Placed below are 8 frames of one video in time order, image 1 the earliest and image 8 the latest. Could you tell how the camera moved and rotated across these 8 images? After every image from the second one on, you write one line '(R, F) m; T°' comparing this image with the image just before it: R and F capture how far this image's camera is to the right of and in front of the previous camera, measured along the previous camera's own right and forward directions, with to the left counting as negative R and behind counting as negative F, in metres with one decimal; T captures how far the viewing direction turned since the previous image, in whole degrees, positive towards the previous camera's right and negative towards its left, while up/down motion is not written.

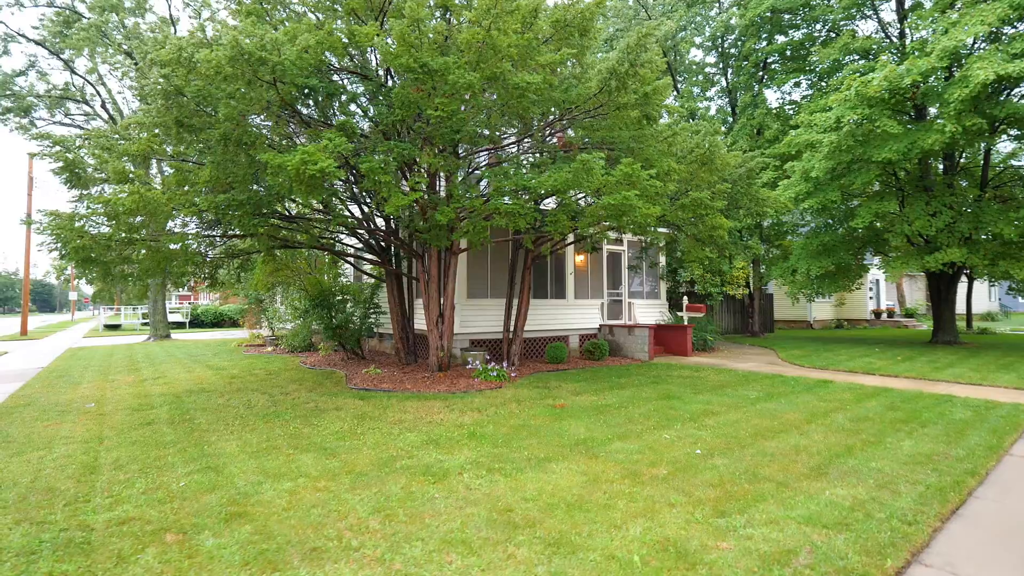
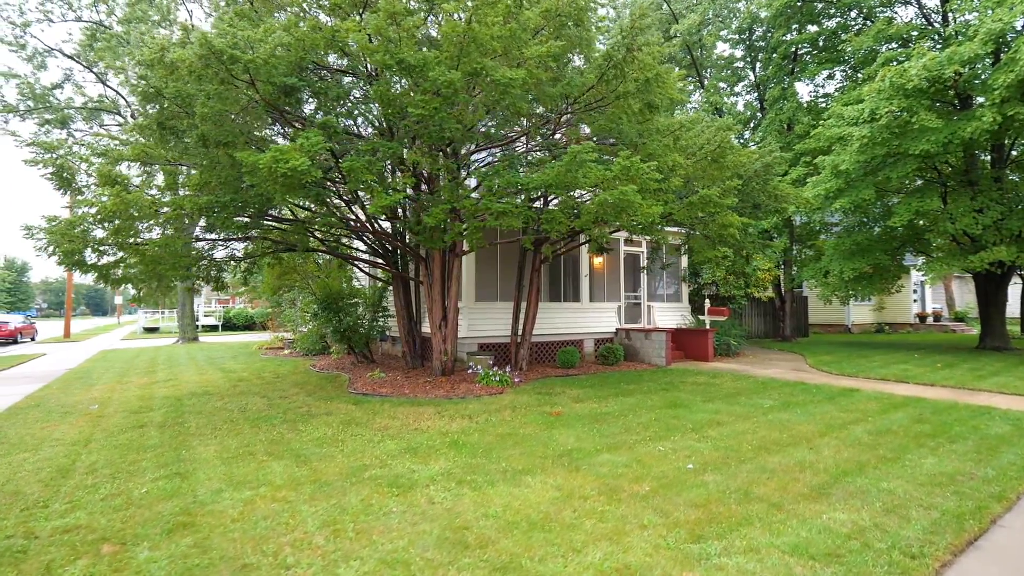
(+0.6, +0.4) m; -4°
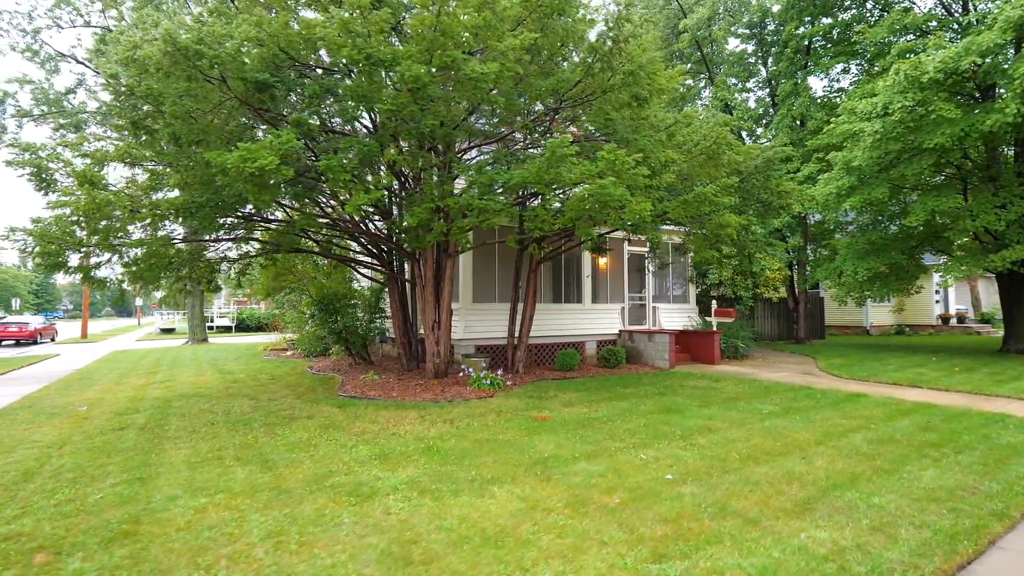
(+0.5, +0.3) m; -2°
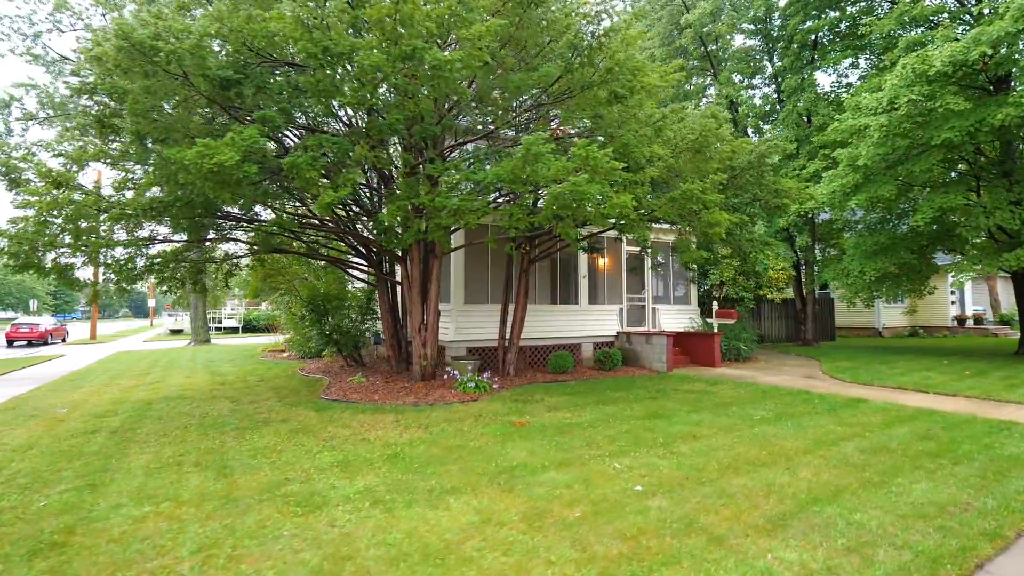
(+0.5, +0.3) m; -1°
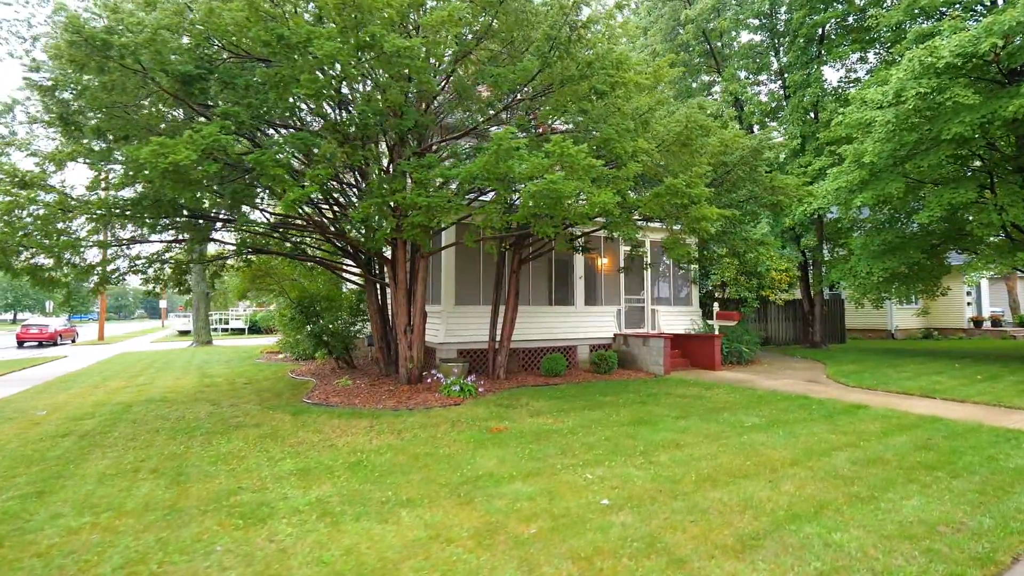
(+0.5, +0.3) m; -1°
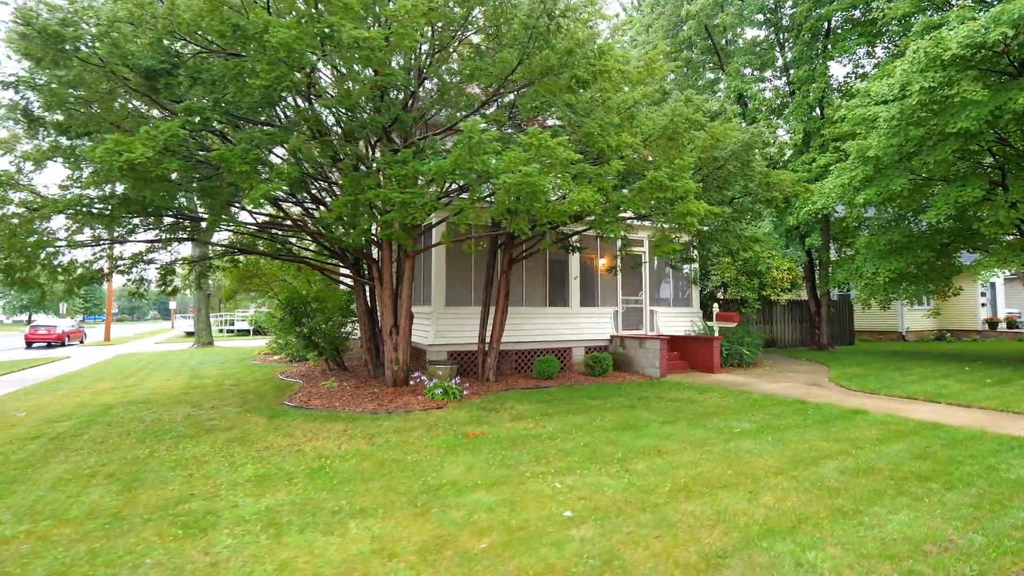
(+0.4, +0.3) m; -1°
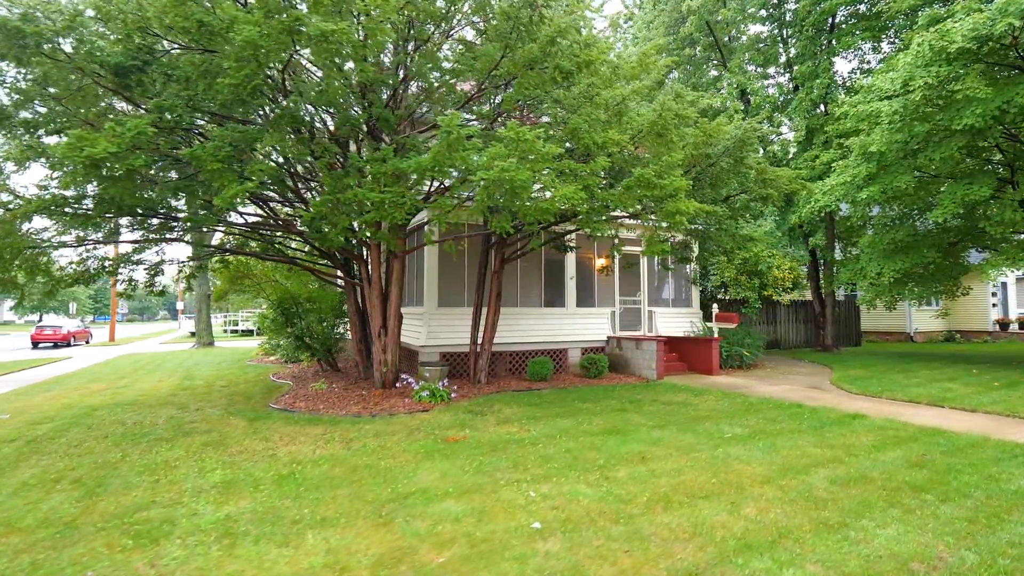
(+0.3, +0.2) m; -1°
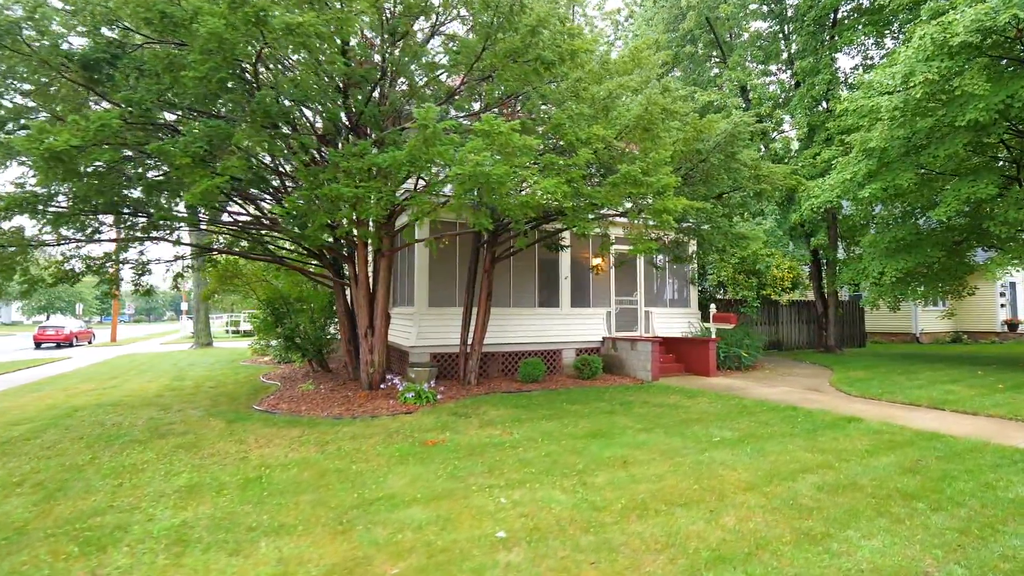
(+0.3, +0.2) m; -1°
